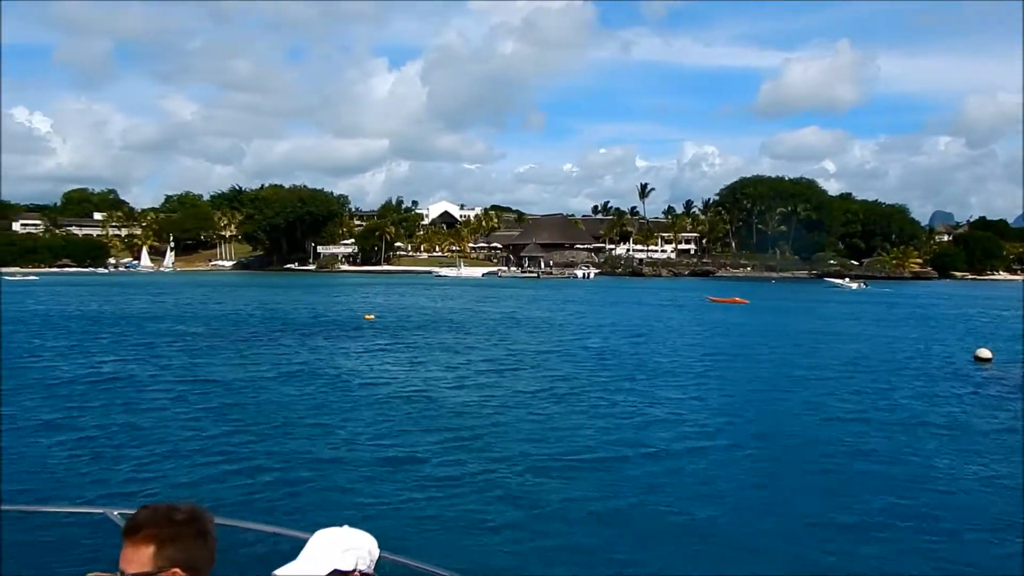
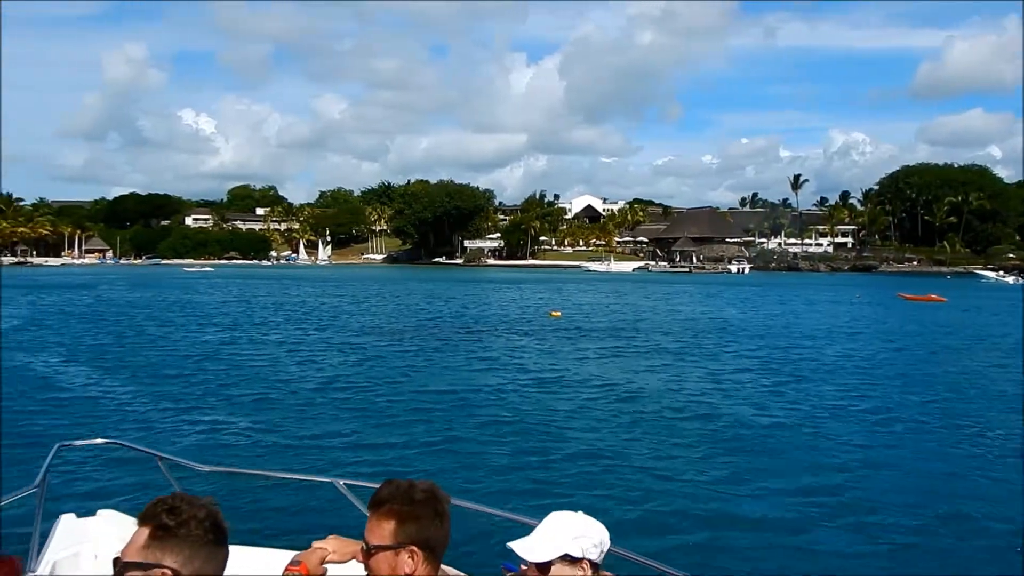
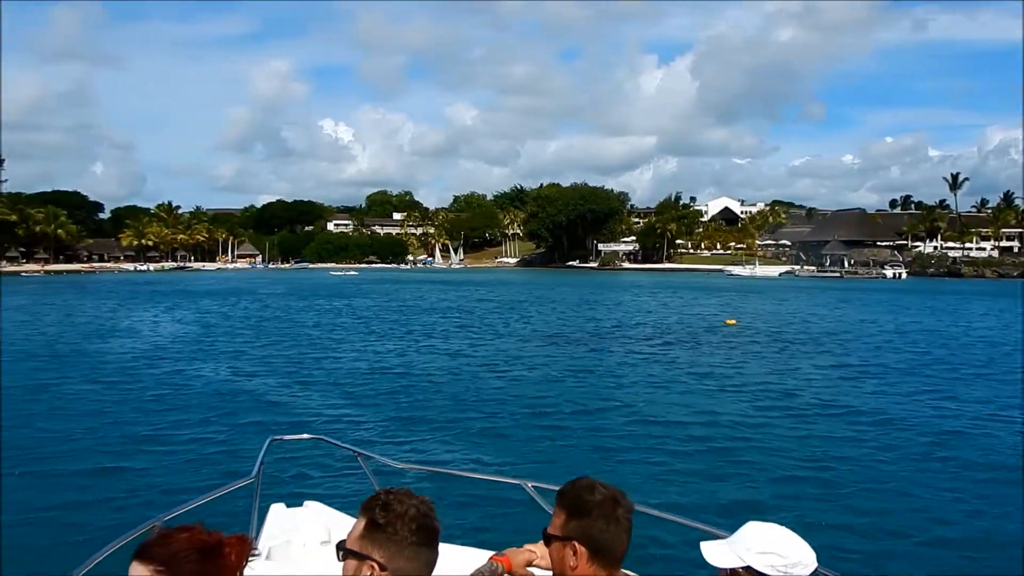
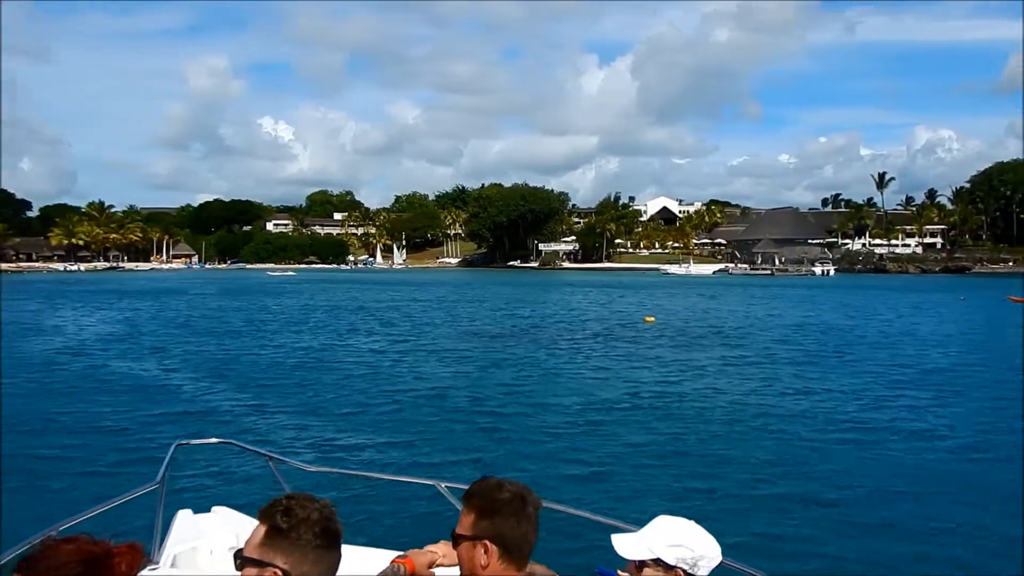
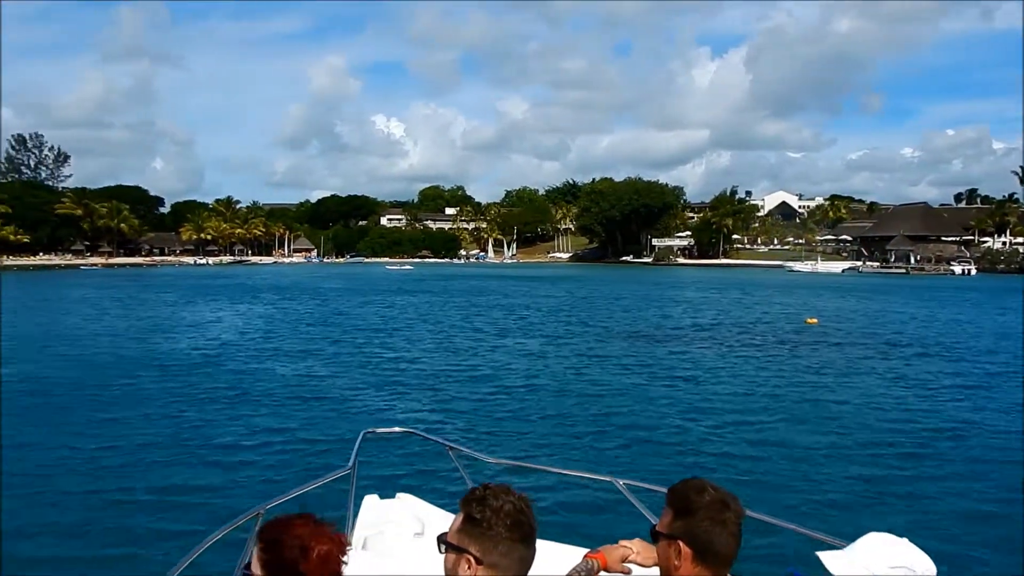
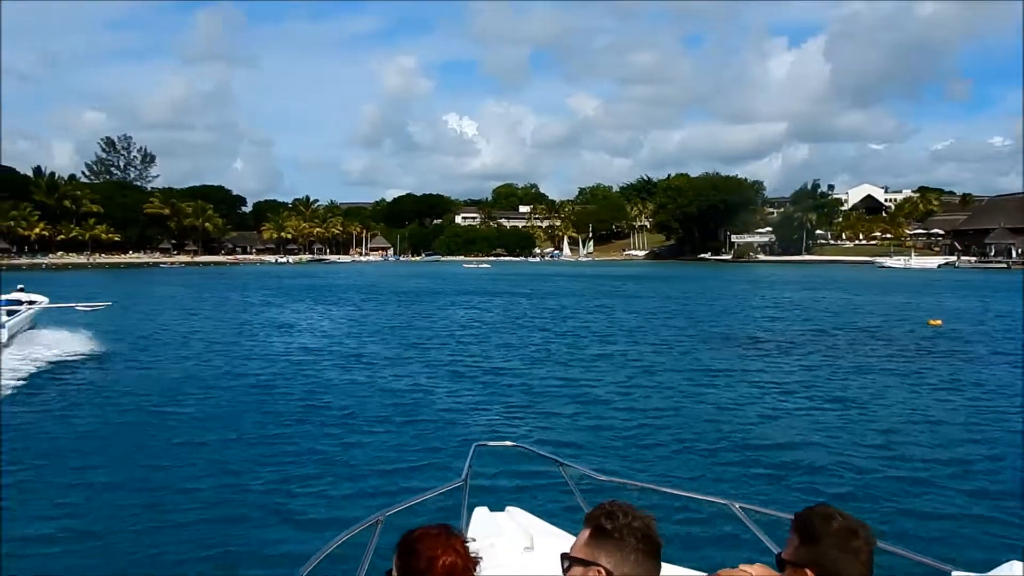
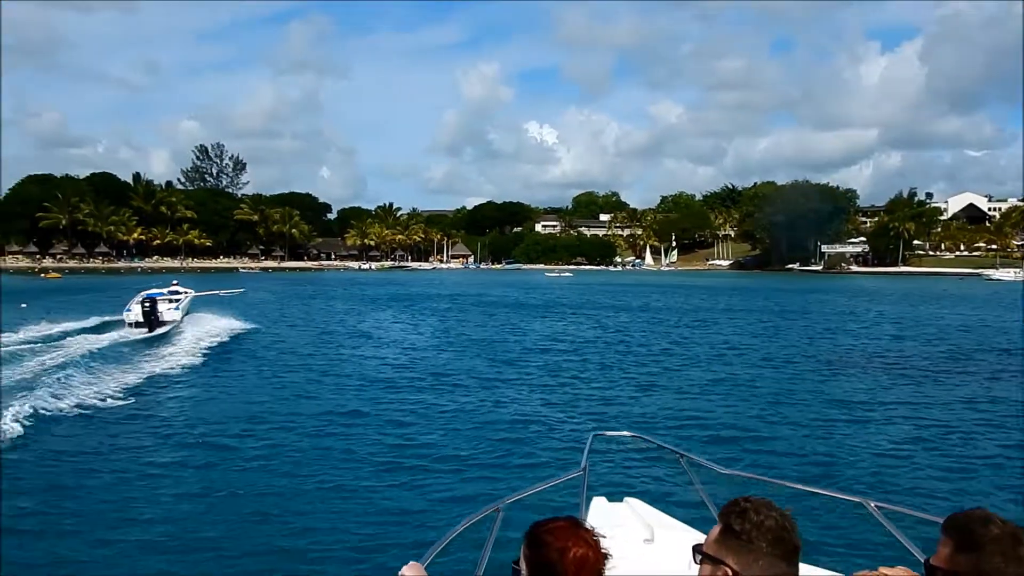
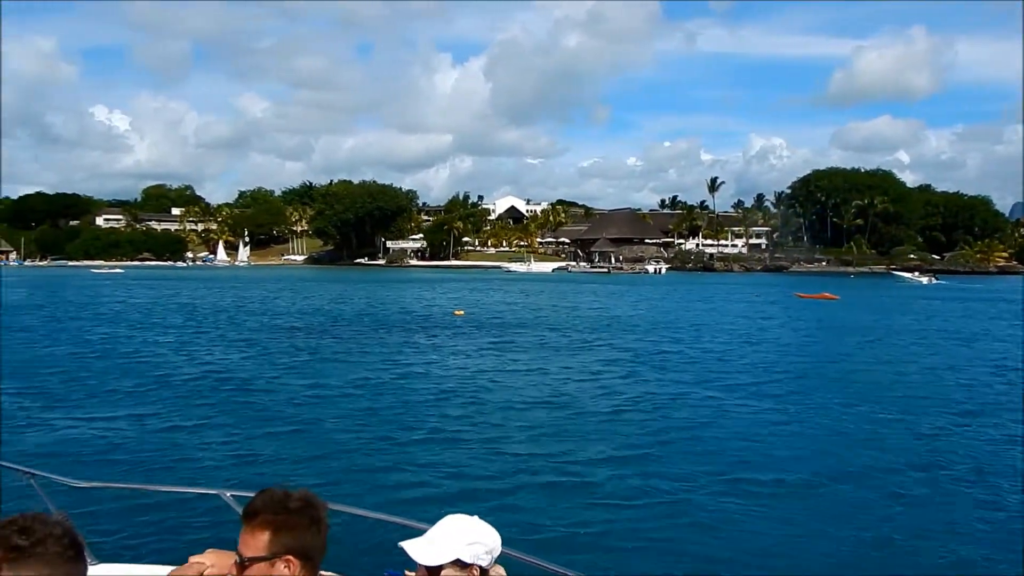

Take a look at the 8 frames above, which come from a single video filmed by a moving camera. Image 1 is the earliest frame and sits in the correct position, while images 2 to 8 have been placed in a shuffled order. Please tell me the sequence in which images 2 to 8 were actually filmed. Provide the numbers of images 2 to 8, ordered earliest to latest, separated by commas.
8, 2, 4, 3, 5, 6, 7
